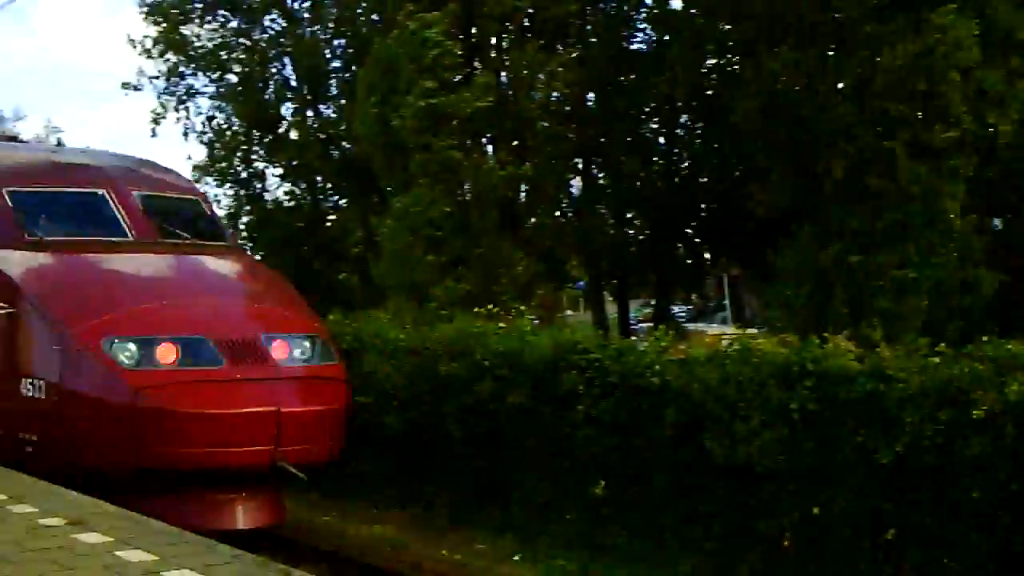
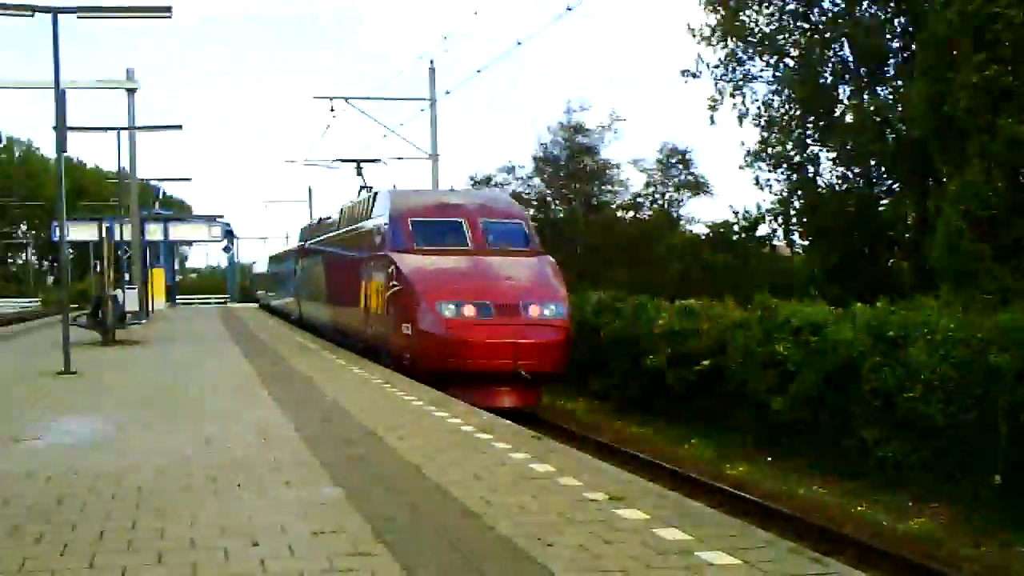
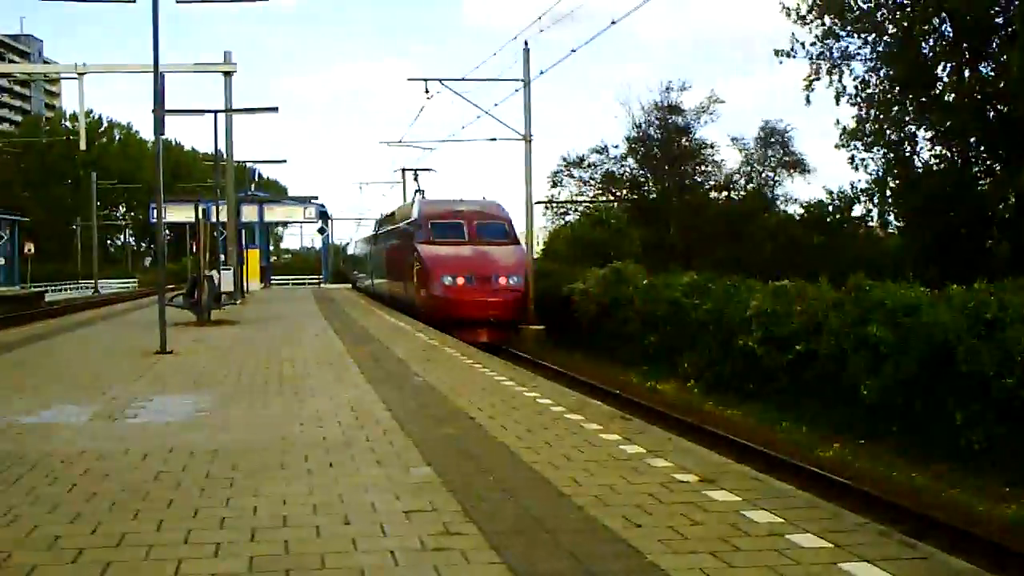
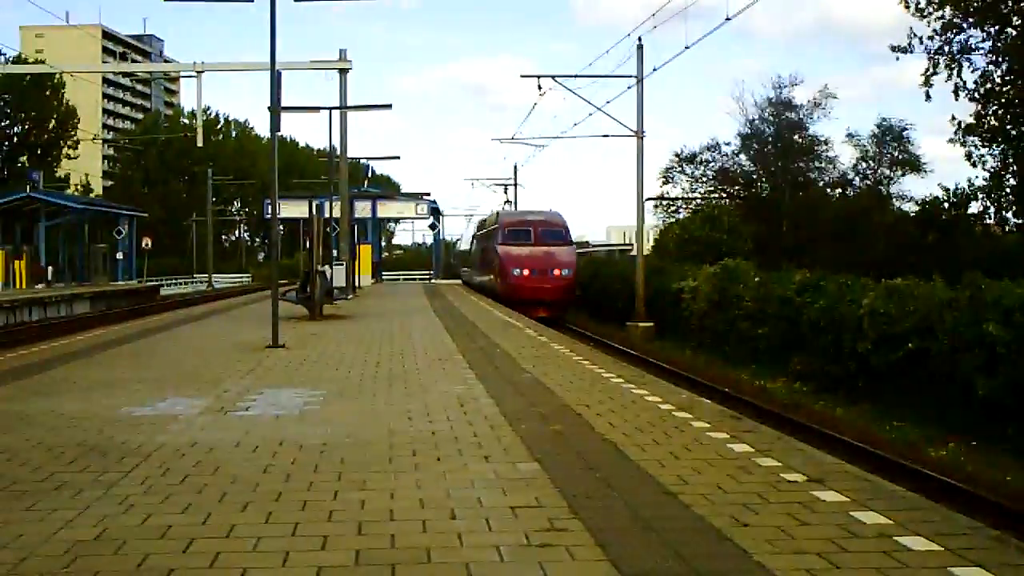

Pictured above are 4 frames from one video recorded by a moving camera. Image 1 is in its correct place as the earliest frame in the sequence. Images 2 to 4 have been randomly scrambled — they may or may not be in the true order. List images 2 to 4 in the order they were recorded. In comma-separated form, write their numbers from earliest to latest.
2, 3, 4
